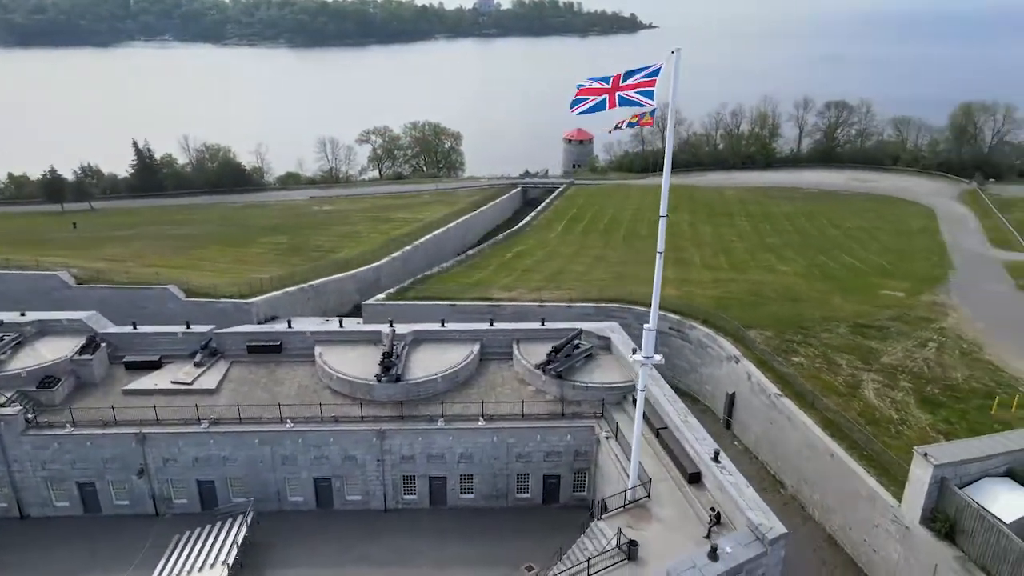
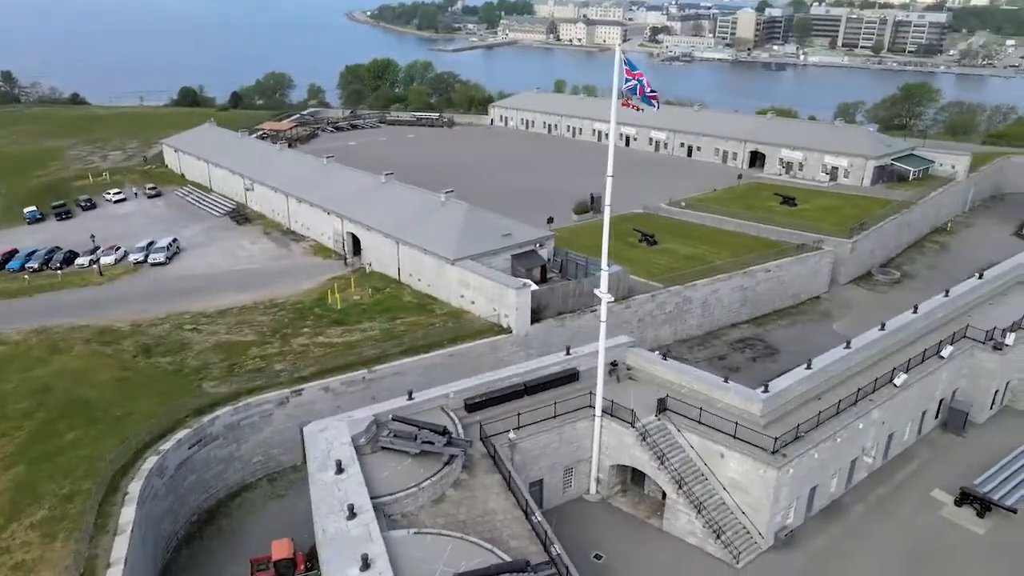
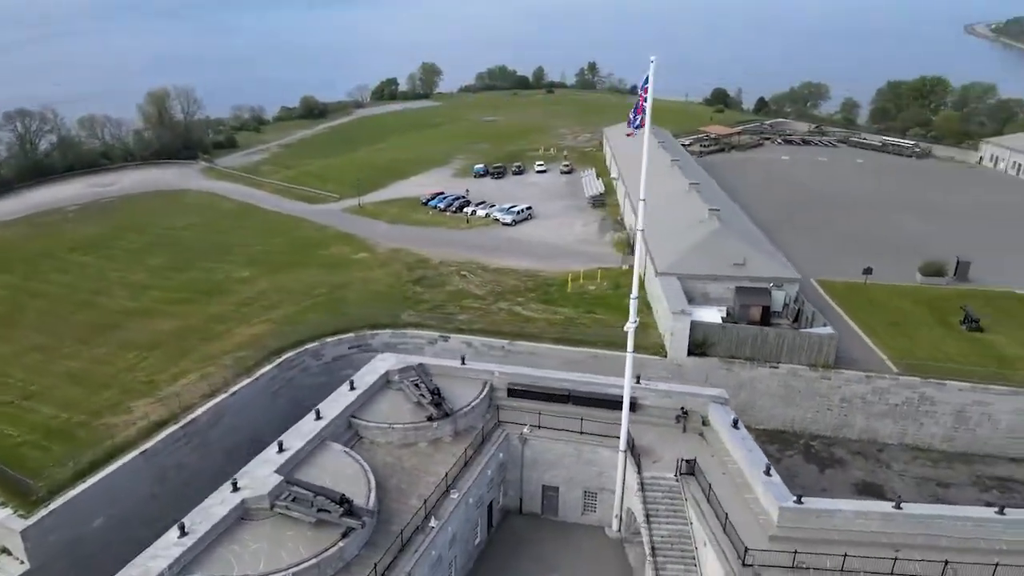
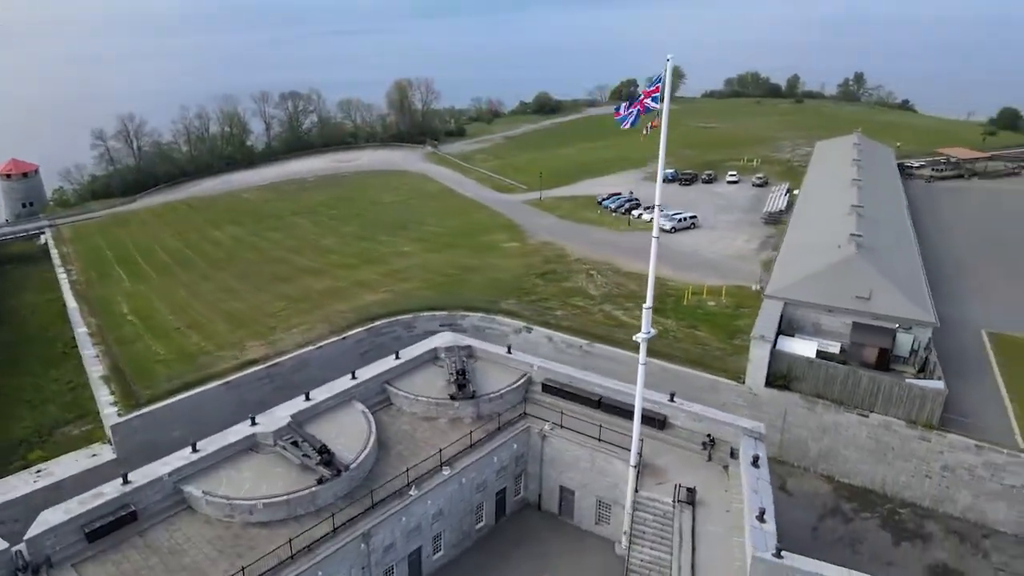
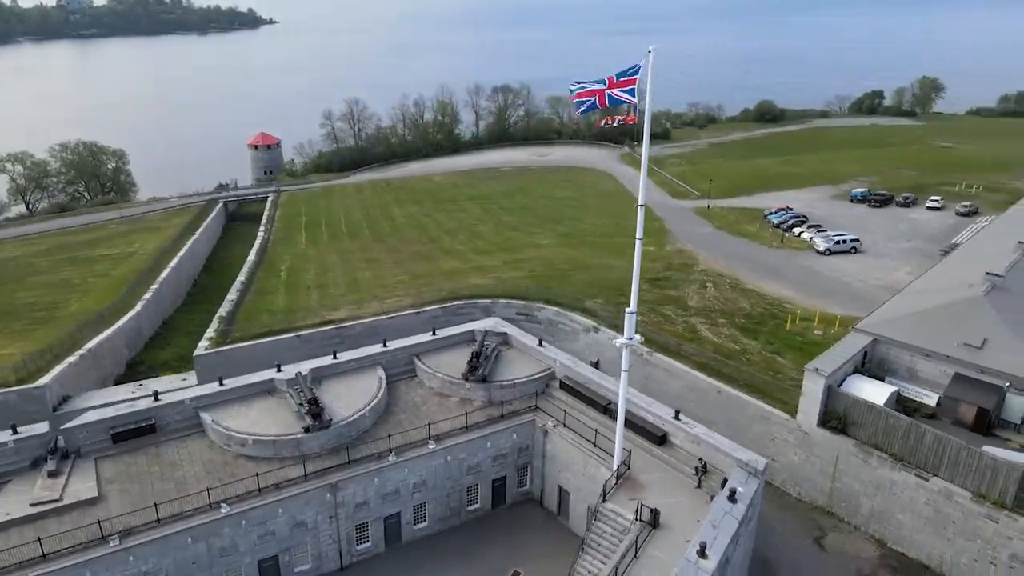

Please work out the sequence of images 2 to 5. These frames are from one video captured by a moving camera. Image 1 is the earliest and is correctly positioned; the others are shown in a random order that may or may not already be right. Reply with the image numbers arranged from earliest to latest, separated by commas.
5, 4, 3, 2
